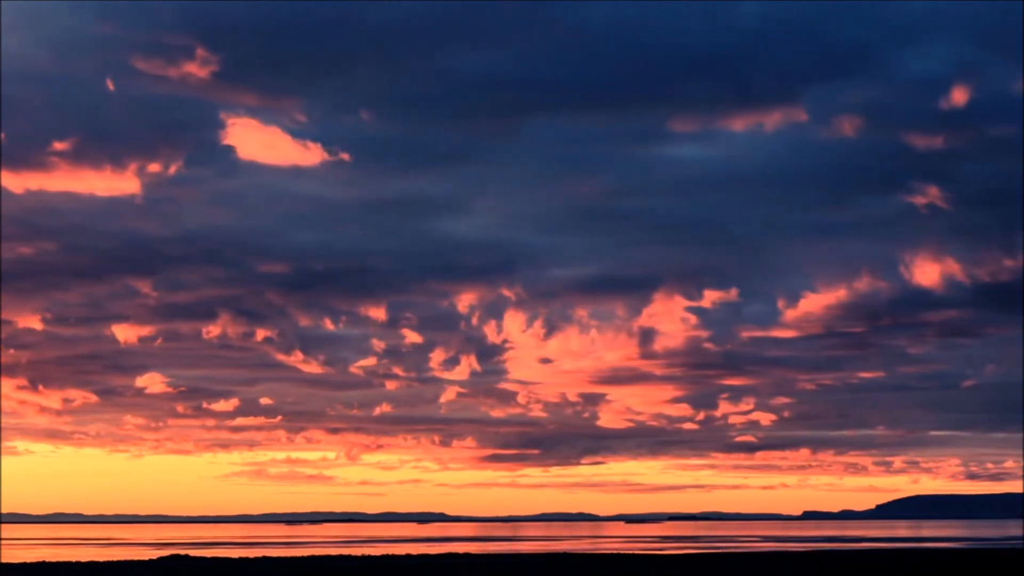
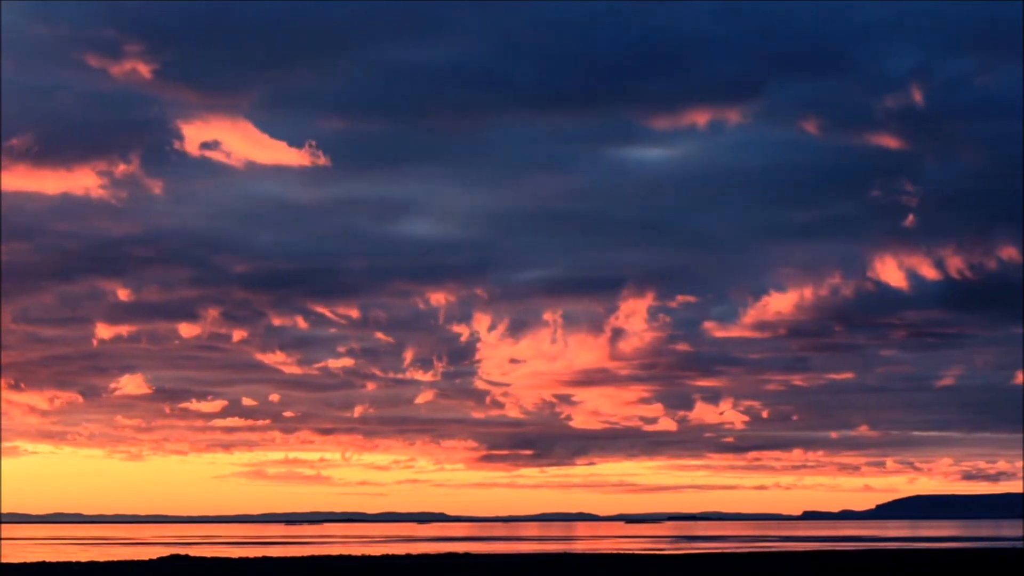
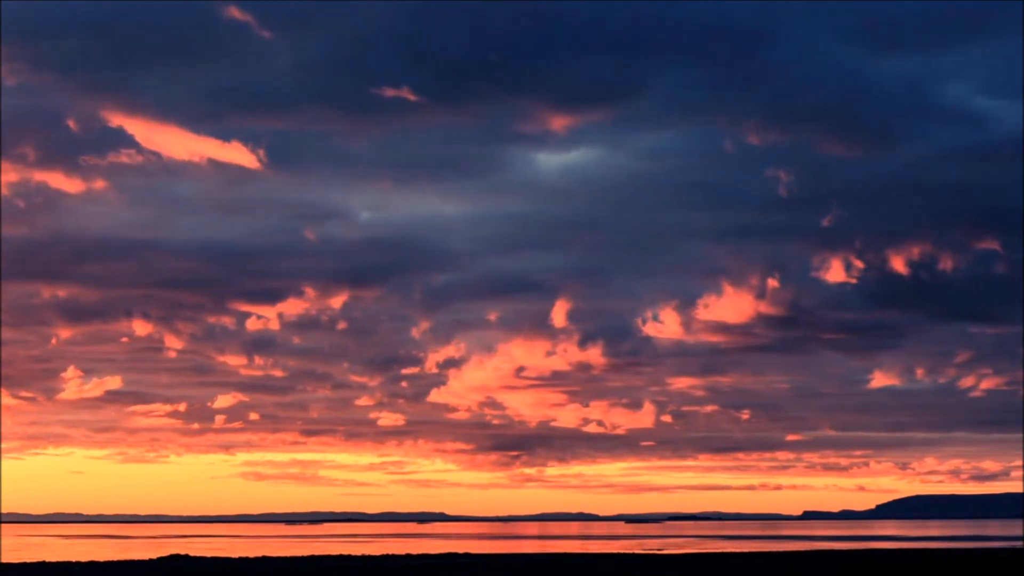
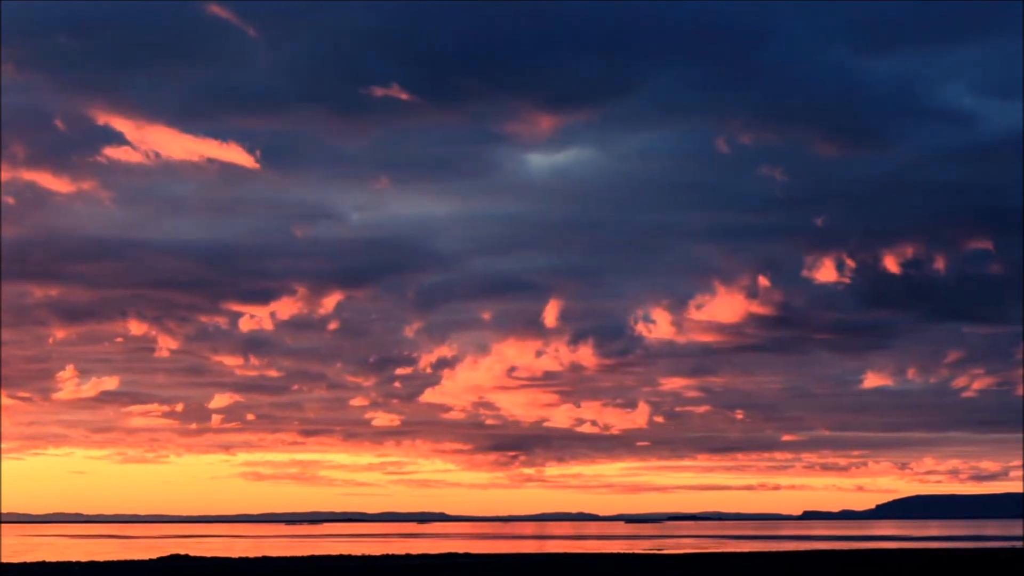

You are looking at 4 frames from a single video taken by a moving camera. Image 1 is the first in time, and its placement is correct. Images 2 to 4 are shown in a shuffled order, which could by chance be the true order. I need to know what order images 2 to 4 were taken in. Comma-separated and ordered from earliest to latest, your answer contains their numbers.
2, 3, 4
